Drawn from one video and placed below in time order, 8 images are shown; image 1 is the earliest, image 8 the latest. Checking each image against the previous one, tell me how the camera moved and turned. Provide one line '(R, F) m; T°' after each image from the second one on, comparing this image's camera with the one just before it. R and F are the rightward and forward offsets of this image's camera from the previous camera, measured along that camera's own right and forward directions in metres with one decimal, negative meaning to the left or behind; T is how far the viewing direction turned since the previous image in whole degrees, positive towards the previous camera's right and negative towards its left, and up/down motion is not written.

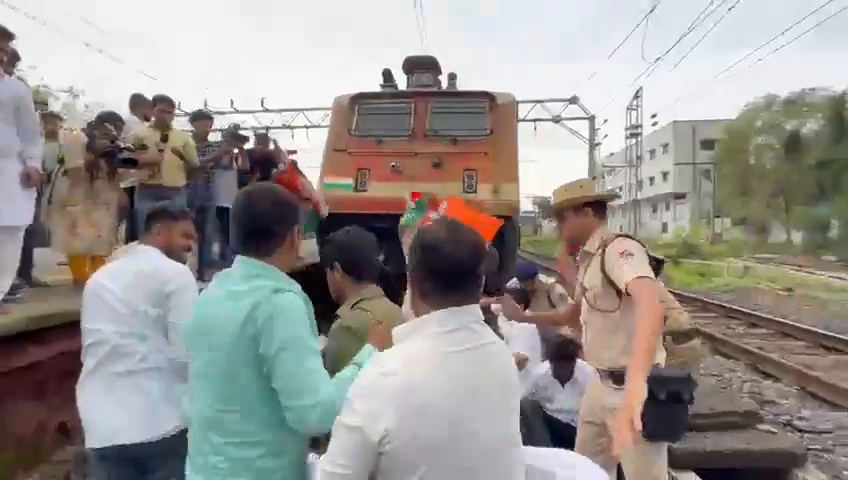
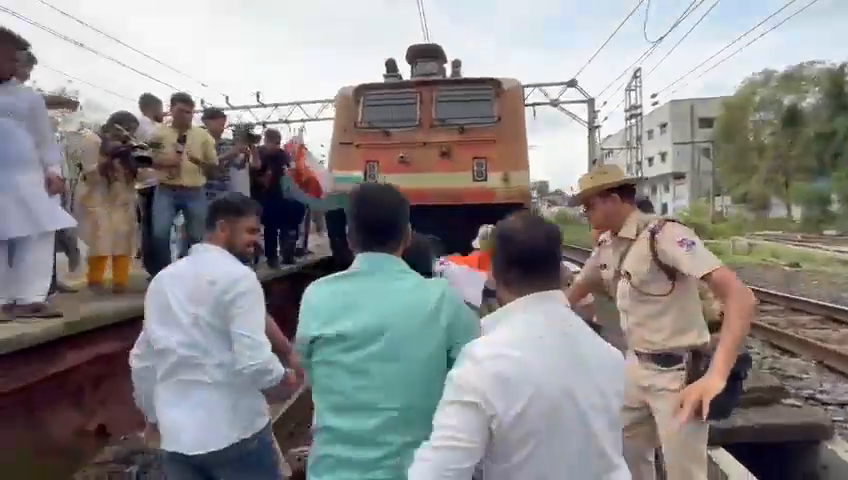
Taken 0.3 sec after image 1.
(-0.3, 0.0) m; 0°
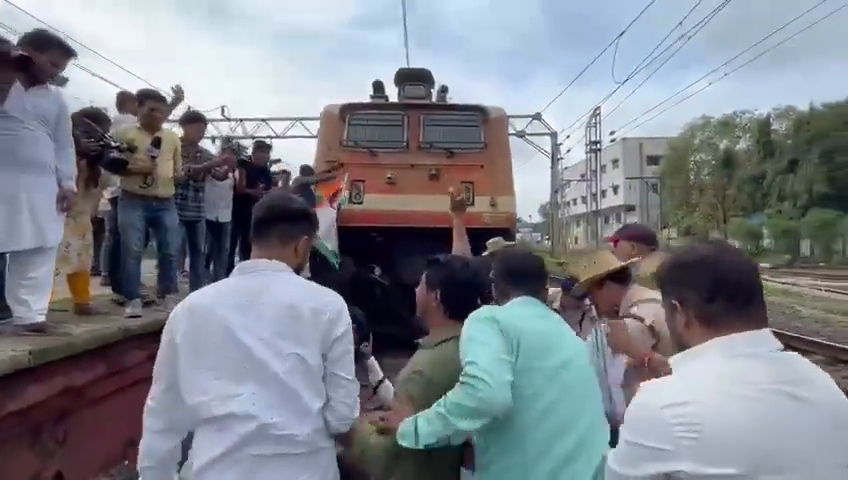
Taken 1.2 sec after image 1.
(-0.6, +0.2) m; +6°
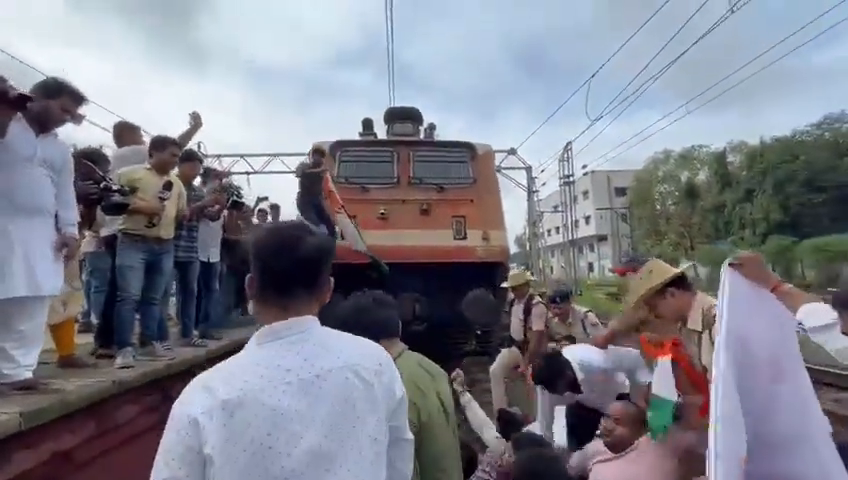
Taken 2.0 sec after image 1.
(-0.4, 0.0) m; +4°
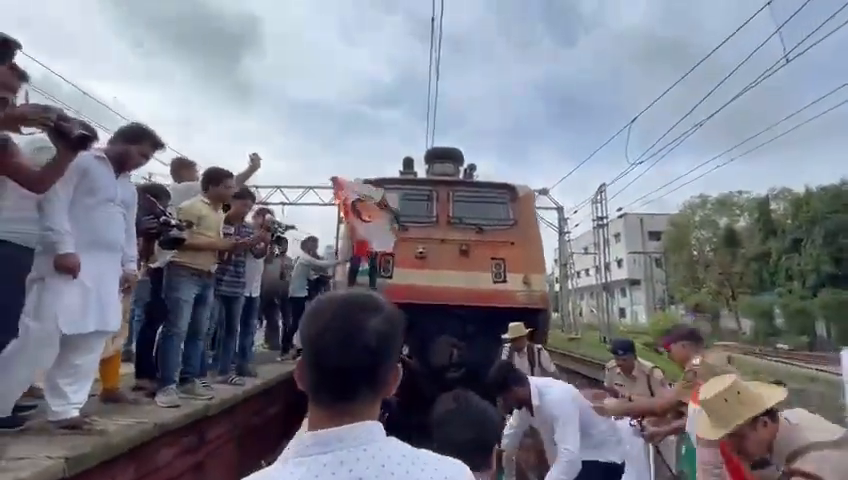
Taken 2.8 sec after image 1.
(-0.3, +0.2) m; -4°
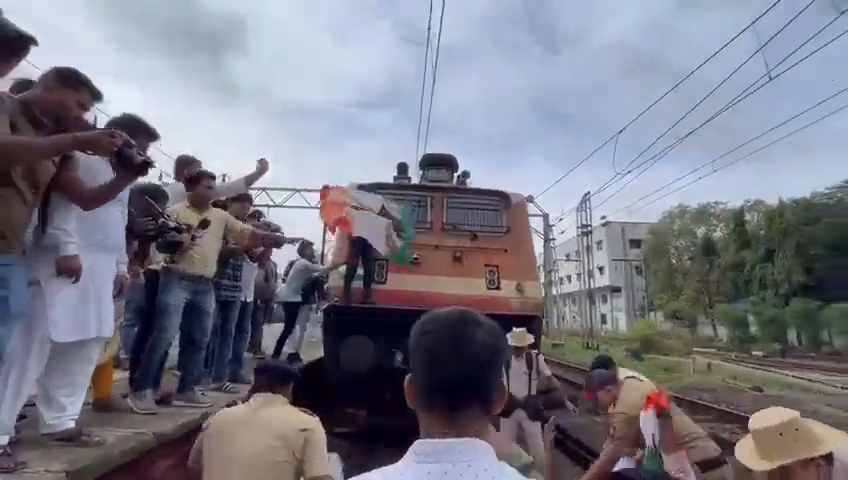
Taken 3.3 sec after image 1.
(-0.3, 0.0) m; +2°
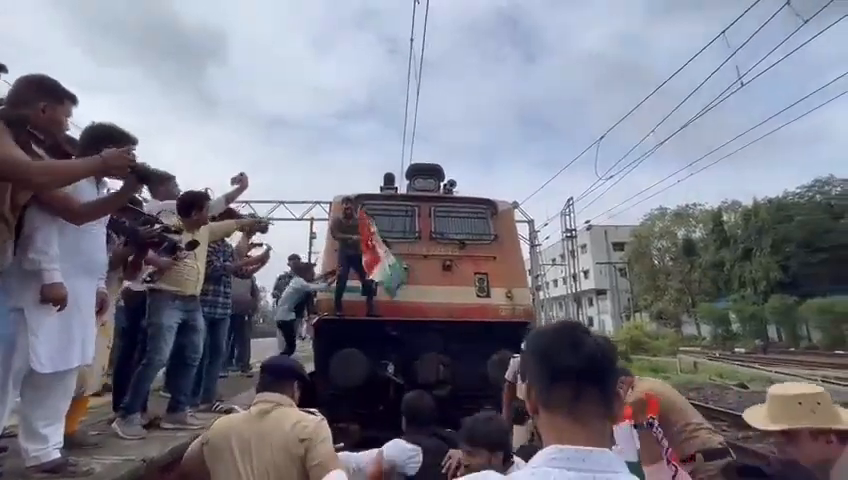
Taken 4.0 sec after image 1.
(-0.1, 0.0) m; +2°
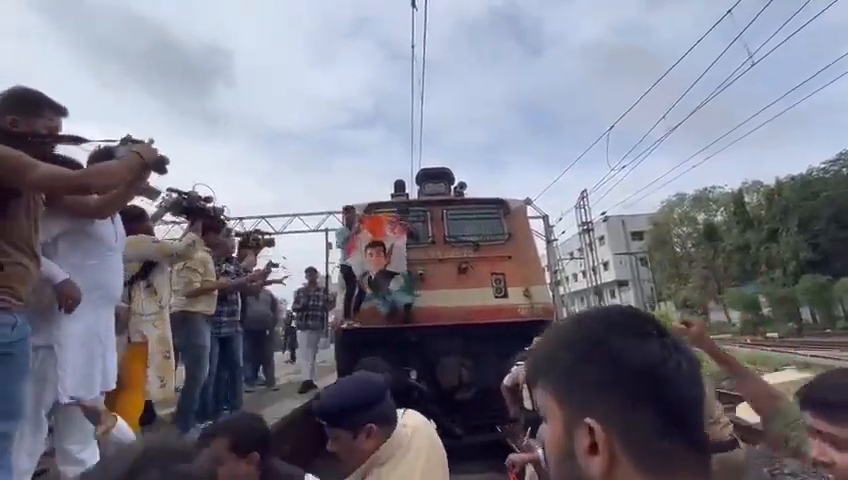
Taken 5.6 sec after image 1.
(0.0, 0.0) m; -2°
